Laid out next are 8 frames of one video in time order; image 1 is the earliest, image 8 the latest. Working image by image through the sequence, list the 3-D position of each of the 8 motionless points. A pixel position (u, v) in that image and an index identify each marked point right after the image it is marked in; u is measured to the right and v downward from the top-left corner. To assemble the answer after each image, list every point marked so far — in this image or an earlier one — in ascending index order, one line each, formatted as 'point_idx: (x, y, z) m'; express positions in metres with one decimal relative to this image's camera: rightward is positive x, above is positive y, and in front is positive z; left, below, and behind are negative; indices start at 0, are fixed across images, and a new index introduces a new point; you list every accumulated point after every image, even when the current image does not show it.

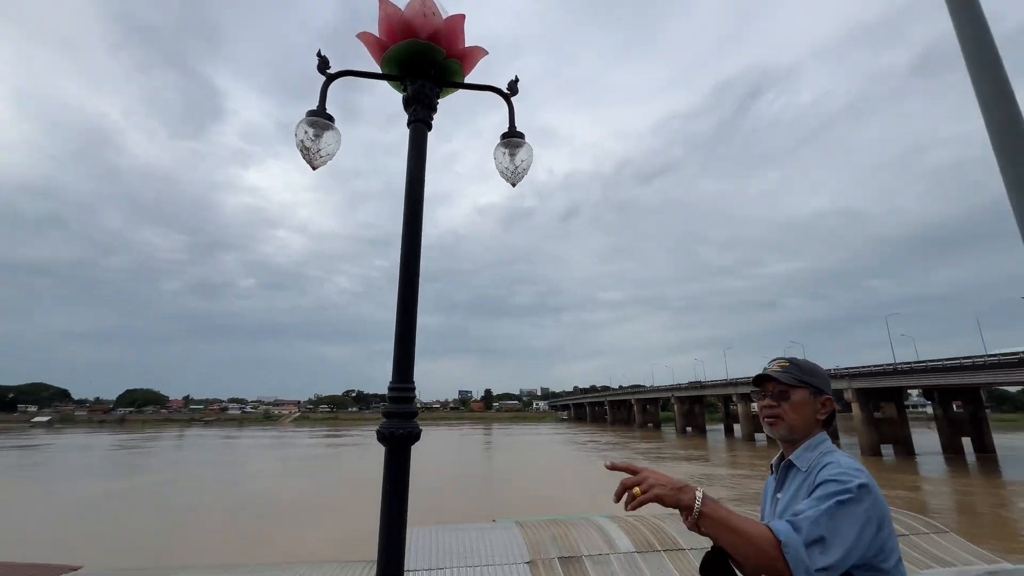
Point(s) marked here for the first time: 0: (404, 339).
0: (-0.6, -0.2, +2.4) m
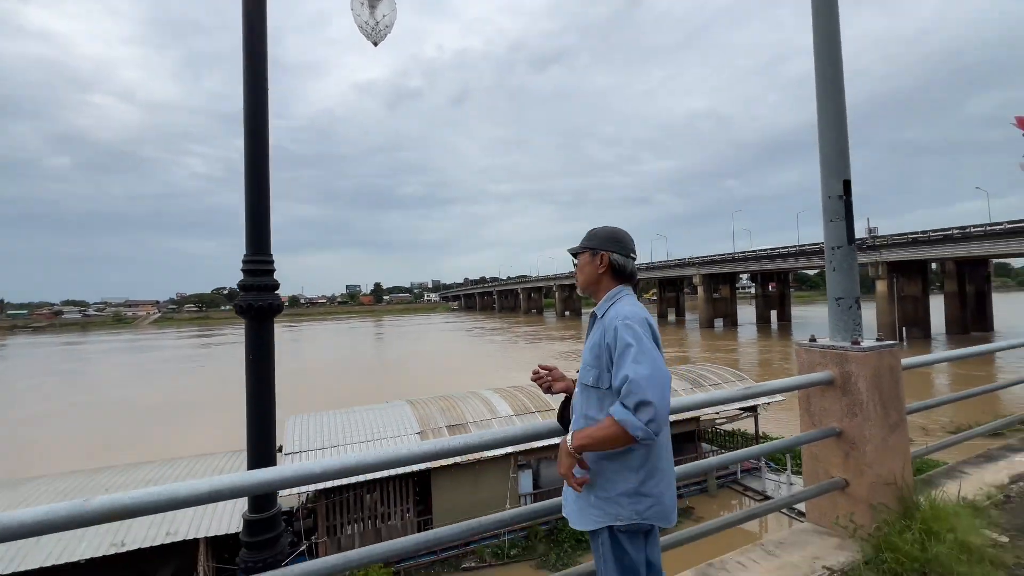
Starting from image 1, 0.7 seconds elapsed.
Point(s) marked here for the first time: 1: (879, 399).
0: (-1.3, +0.4, +2.3) m
1: (+2.4, -0.7, +2.9) m
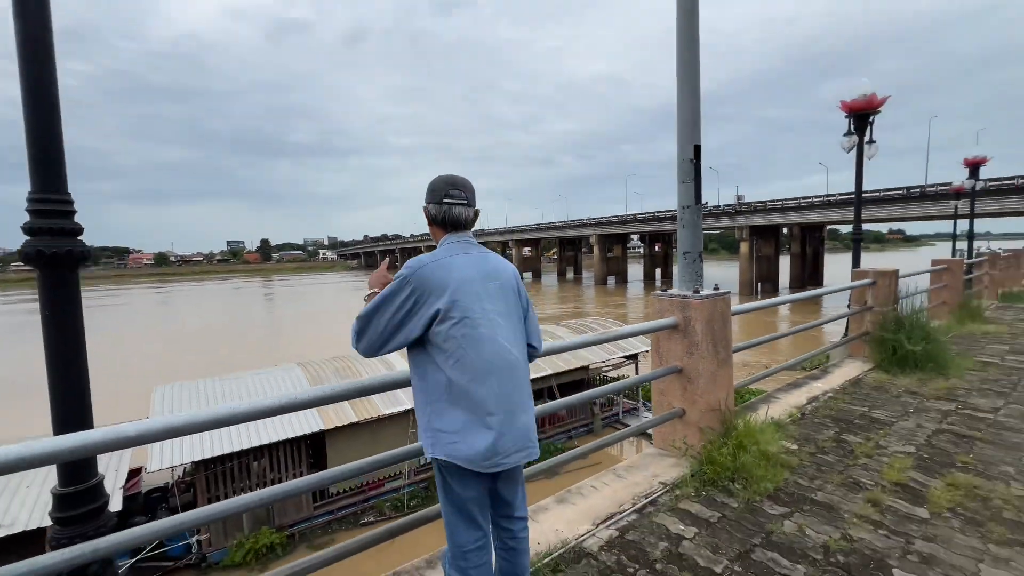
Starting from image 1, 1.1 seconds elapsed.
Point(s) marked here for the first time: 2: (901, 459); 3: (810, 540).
0: (-2.3, +0.6, +3.0) m
1: (+1.5, -0.4, +3.4) m
2: (+3.0, -1.3, +3.5) m
3: (+1.7, -1.4, +2.6) m
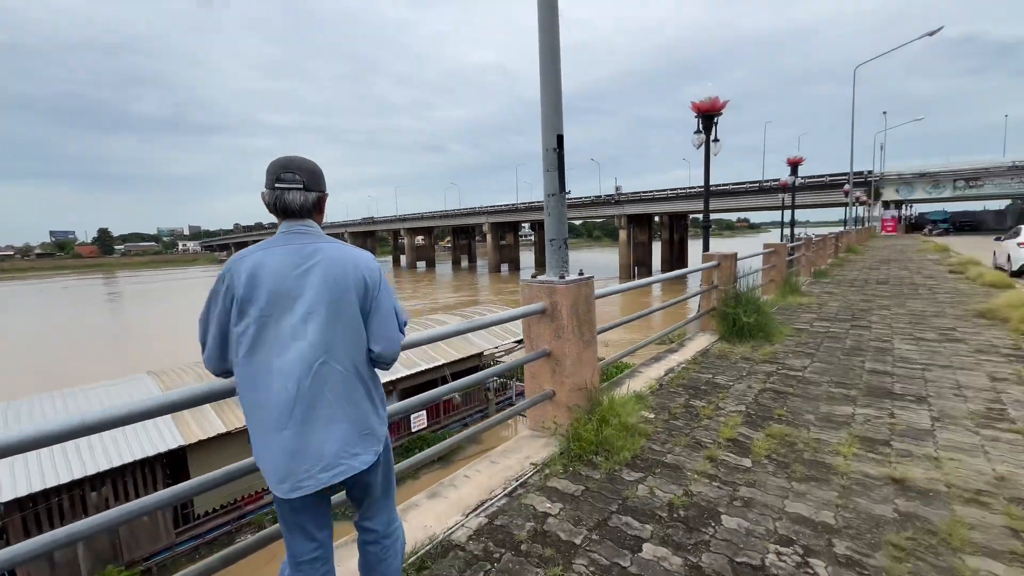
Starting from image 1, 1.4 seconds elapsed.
0: (-3.1, +0.6, +2.2) m
1: (+0.5, -0.3, +3.6) m
2: (+2.0, -1.2, +4.0) m
3: (+0.9, -1.3, +2.8) m
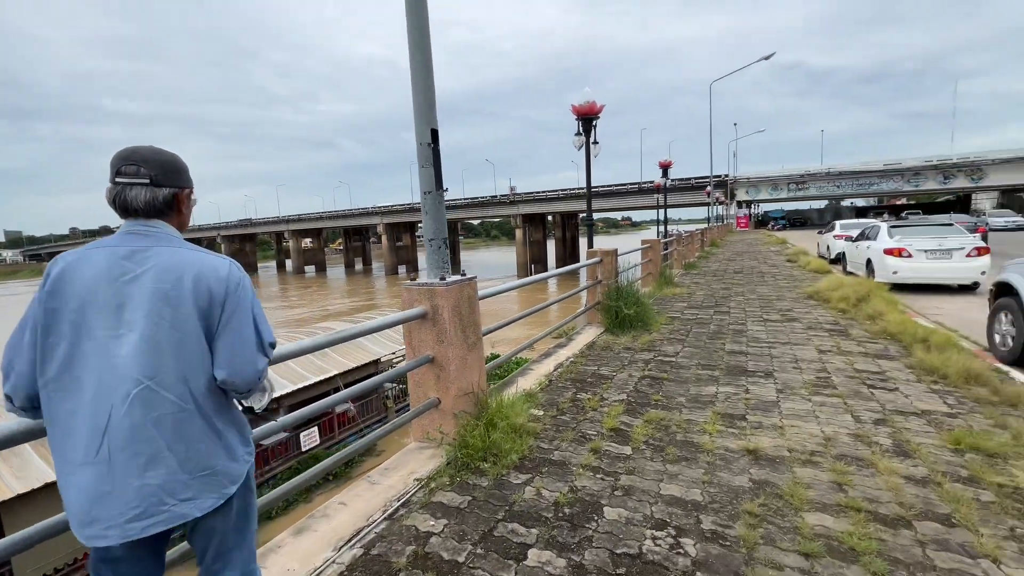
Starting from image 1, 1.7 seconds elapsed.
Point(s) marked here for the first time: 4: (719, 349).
0: (-3.6, +0.4, +1.3) m
1: (-0.4, -0.3, +3.4) m
2: (+1.0, -1.1, +4.2) m
3: (+0.2, -1.3, +2.8) m
4: (+2.8, -0.8, +6.0) m
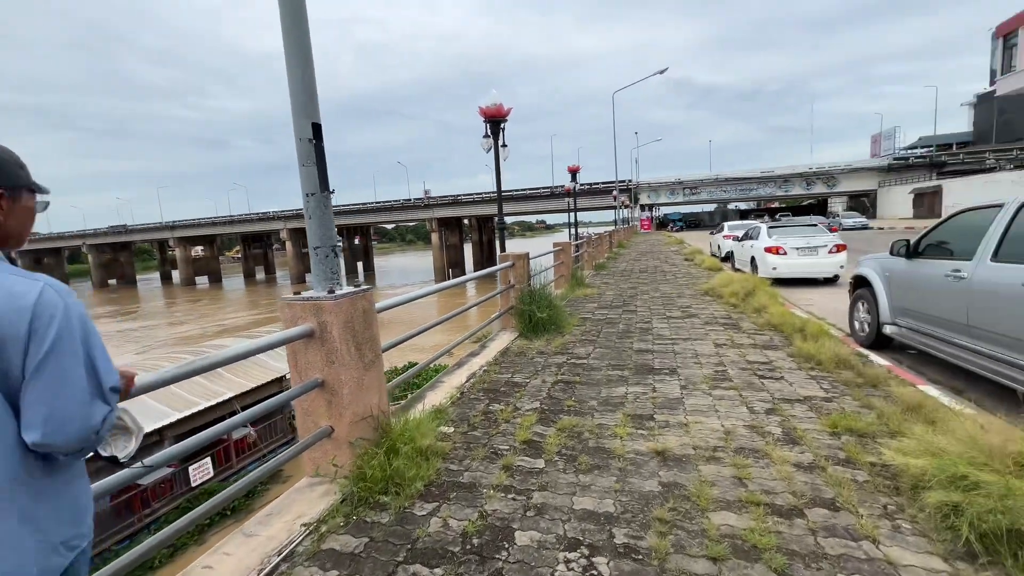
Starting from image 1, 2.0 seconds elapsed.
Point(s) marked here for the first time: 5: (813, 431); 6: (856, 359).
0: (-3.9, +0.2, +0.4) m
1: (-1.1, -0.4, +3.1) m
2: (+0.2, -1.2, +4.1) m
3: (-0.3, -1.4, +2.5) m
4: (+1.6, -0.8, +6.2) m
5: (+2.3, -1.1, +3.5) m
6: (+3.8, -0.8, +4.9) m
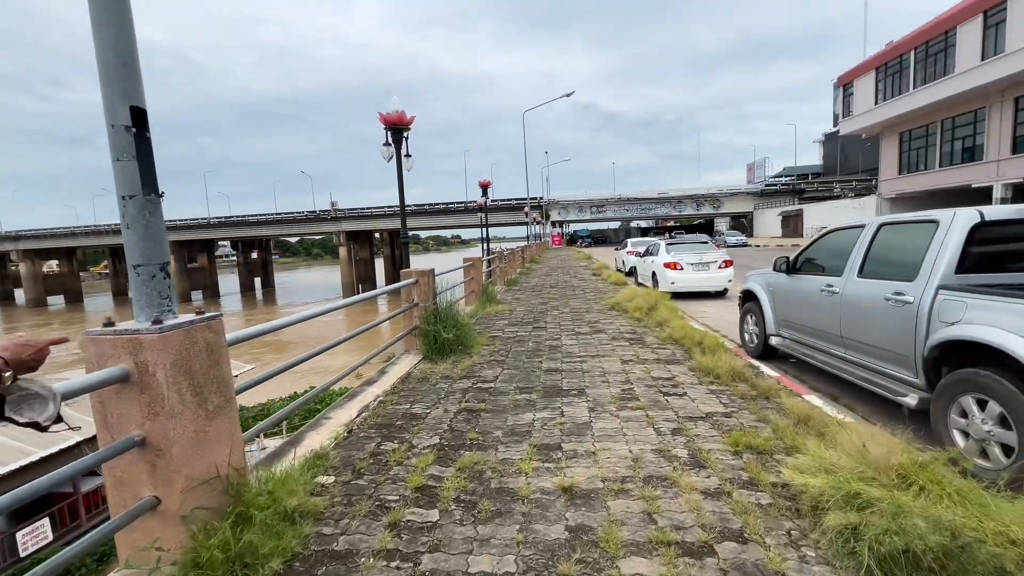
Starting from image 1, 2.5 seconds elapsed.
0: (-4.0, +0.1, -0.7) m
1: (-1.7, -0.5, +2.4) m
2: (-0.7, -1.3, +3.6) m
3: (-0.9, -1.5, +2.0) m
4: (+0.3, -1.0, +5.9) m
5: (+1.5, -1.2, +3.4) m
6: (+2.7, -0.9, +5.1) m
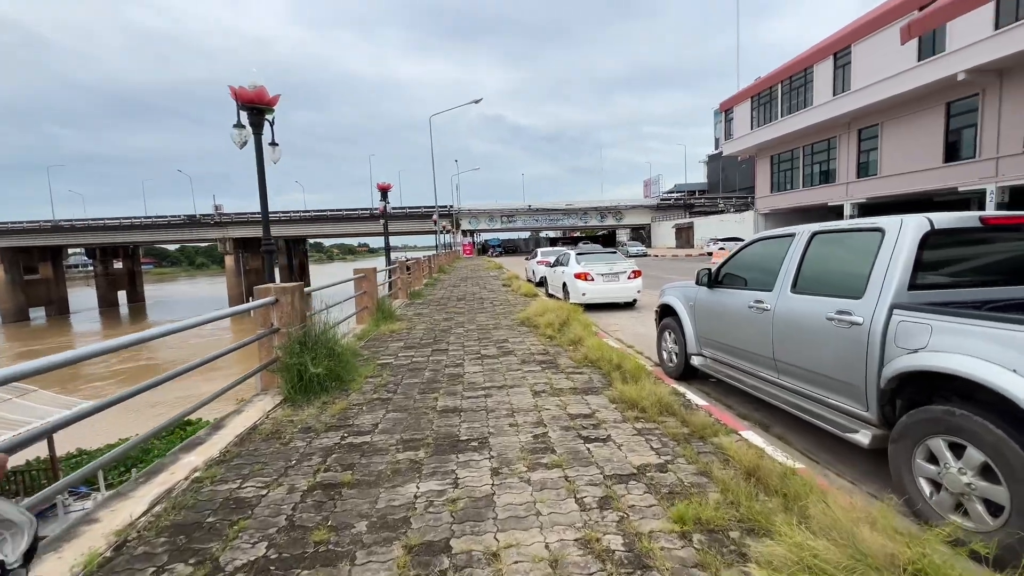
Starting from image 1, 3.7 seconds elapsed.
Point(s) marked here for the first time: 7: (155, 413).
0: (-3.9, 0.0, -2.5) m
1: (-2.2, -0.7, +0.9) m
2: (-1.4, -1.5, +2.3) m
3: (-1.3, -1.6, +0.7) m
4: (-0.9, -1.3, +4.8) m
5: (+0.8, -1.4, +2.5) m
6: (+1.6, -1.1, +4.4) m
7: (-11.0, -3.9, +13.8) m
